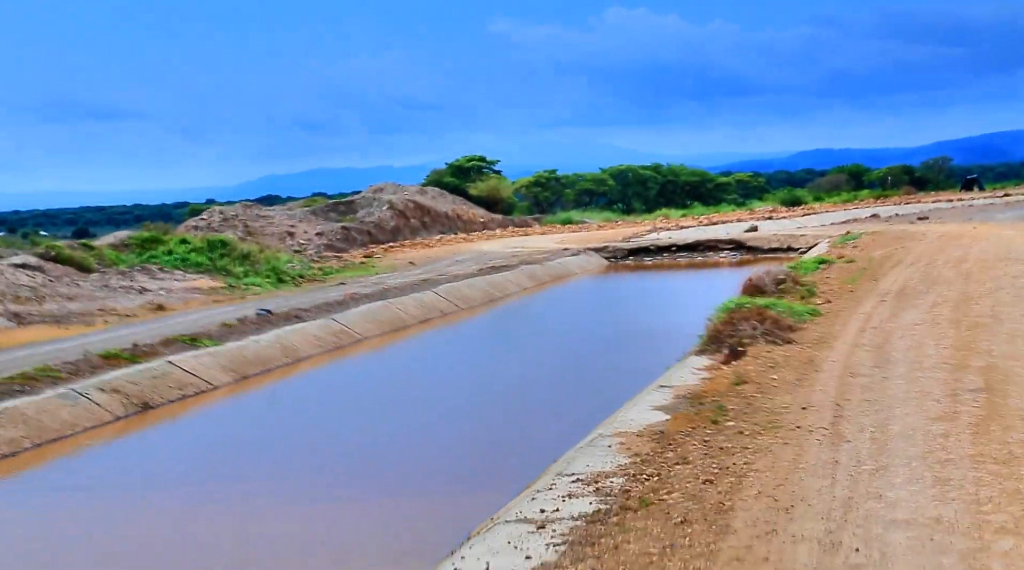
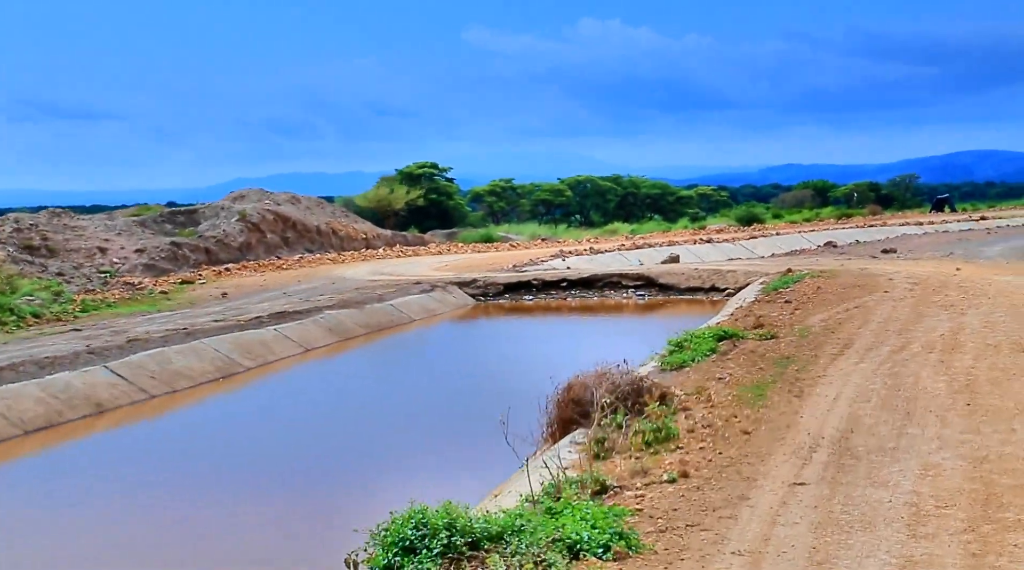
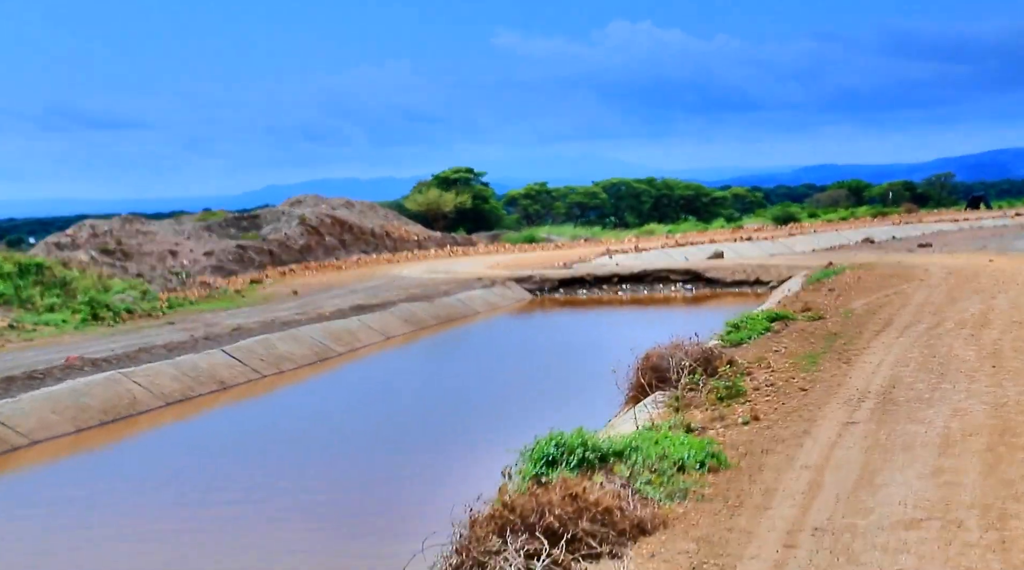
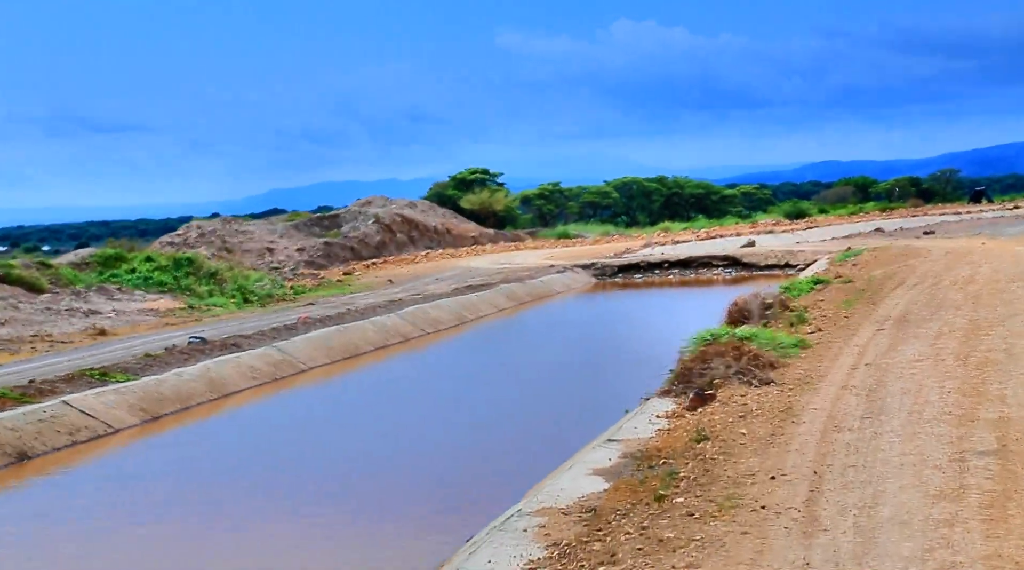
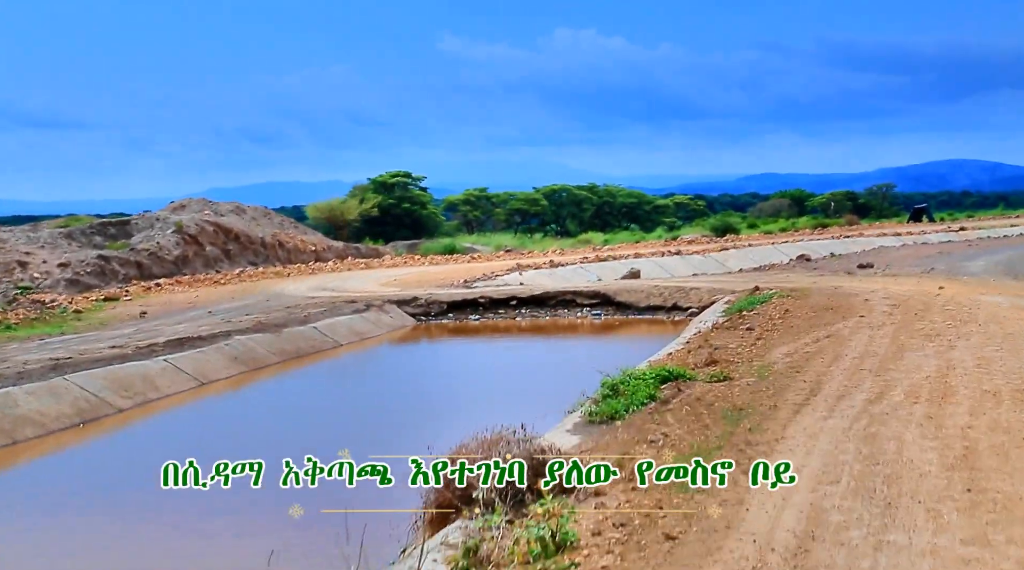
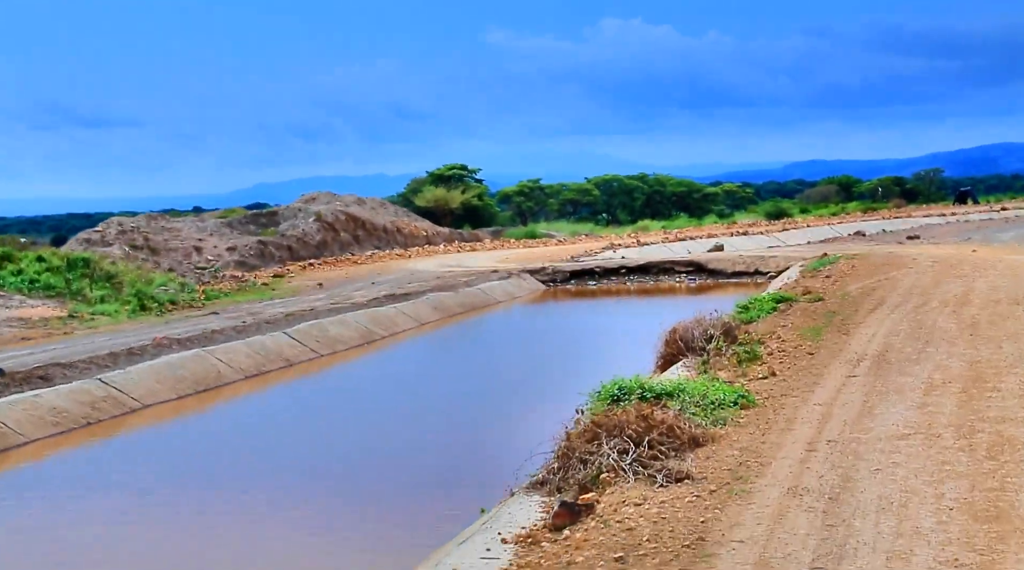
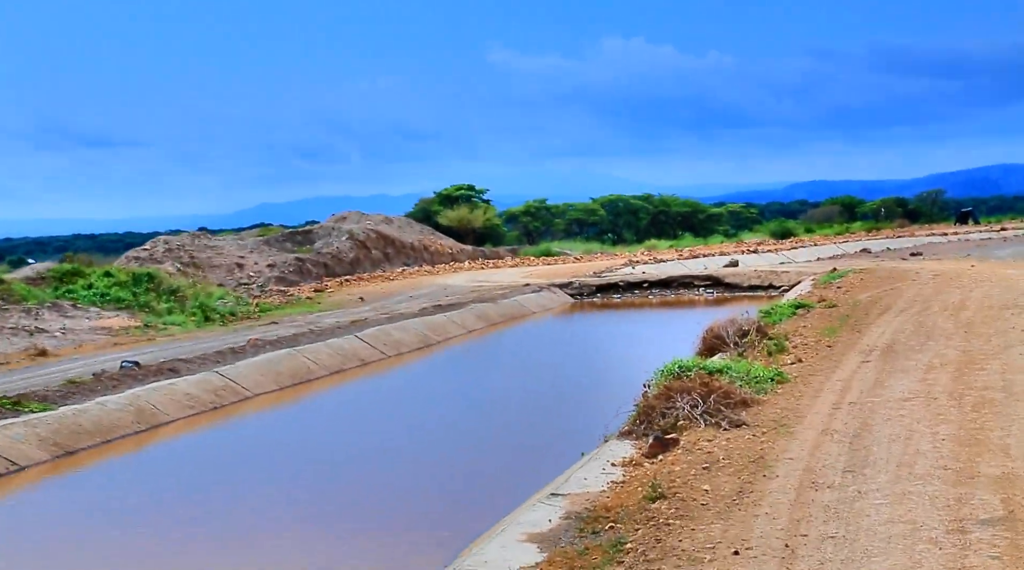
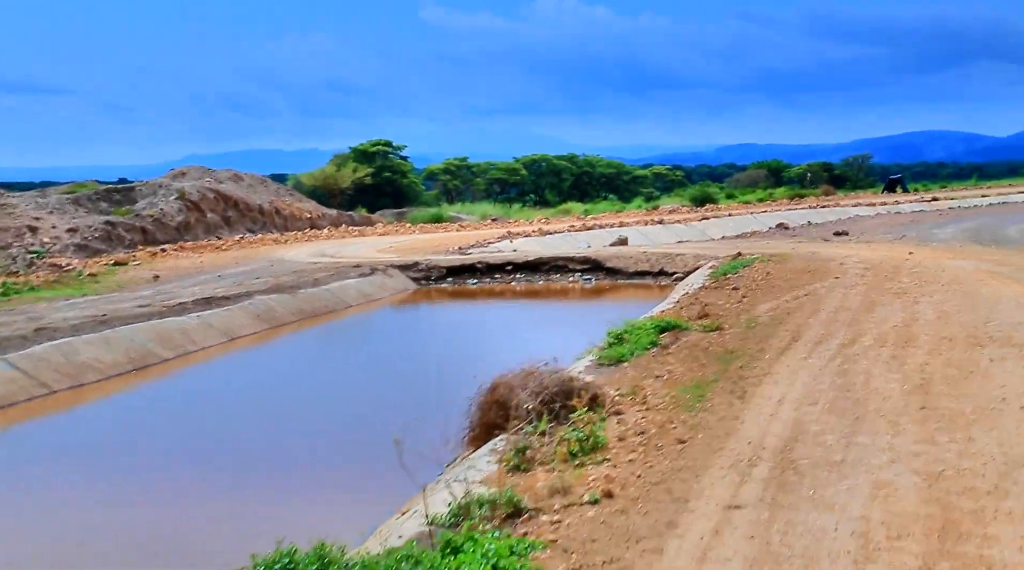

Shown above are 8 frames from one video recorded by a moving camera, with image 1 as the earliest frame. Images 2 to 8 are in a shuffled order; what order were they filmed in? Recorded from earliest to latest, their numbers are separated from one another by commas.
4, 7, 6, 3, 2, 8, 5
